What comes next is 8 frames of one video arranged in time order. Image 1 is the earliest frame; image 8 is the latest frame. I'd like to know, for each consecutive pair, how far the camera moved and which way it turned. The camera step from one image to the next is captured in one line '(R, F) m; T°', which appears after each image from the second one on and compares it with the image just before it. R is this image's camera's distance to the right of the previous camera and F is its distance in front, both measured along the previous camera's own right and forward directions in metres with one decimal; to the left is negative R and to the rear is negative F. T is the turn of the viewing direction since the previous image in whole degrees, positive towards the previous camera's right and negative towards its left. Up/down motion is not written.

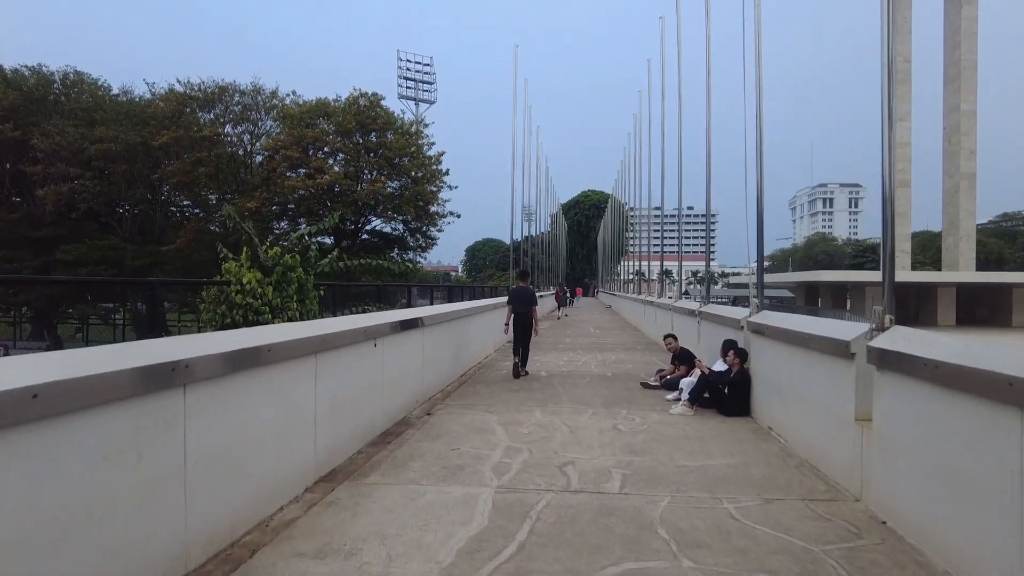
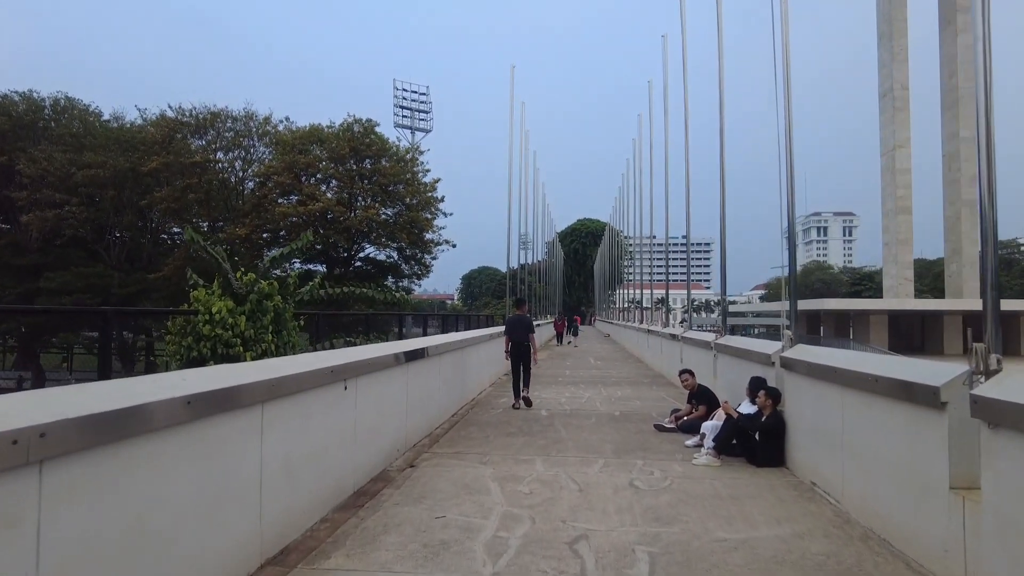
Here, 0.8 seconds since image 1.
(0.0, +1.0) m; 0°
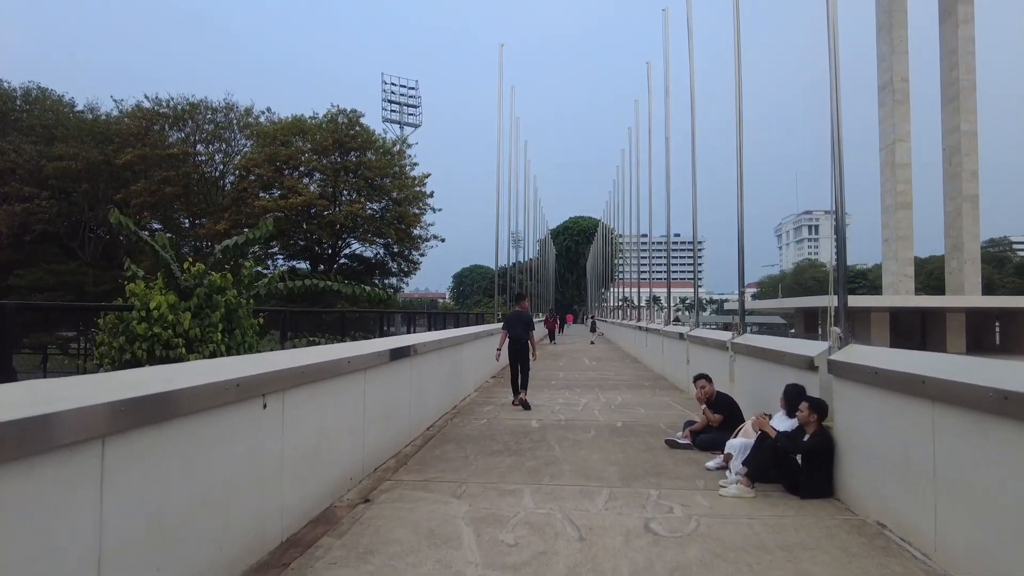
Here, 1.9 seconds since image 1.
(+0.1, +1.4) m; +1°
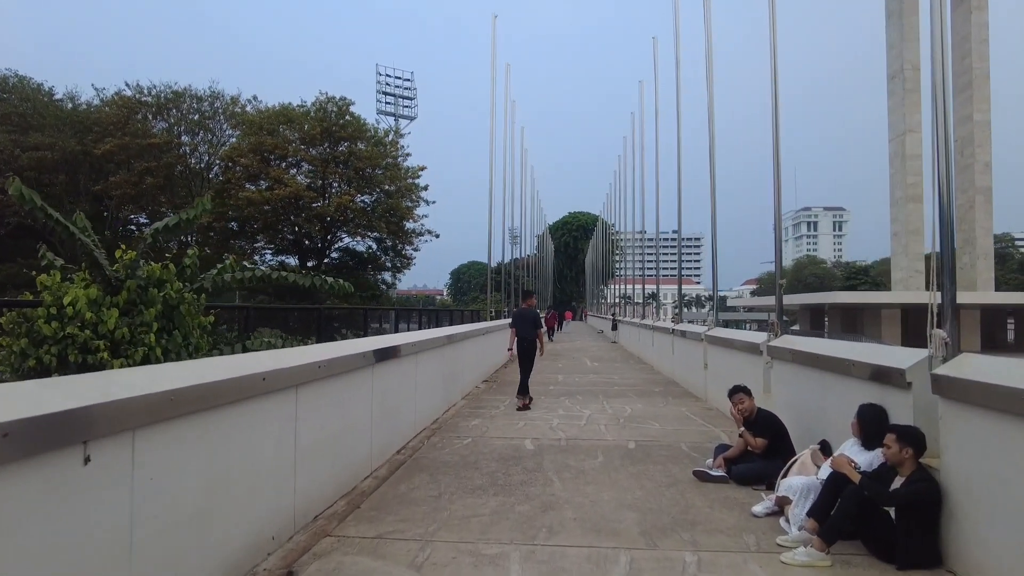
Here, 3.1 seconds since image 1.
(+0.1, +1.5) m; 0°
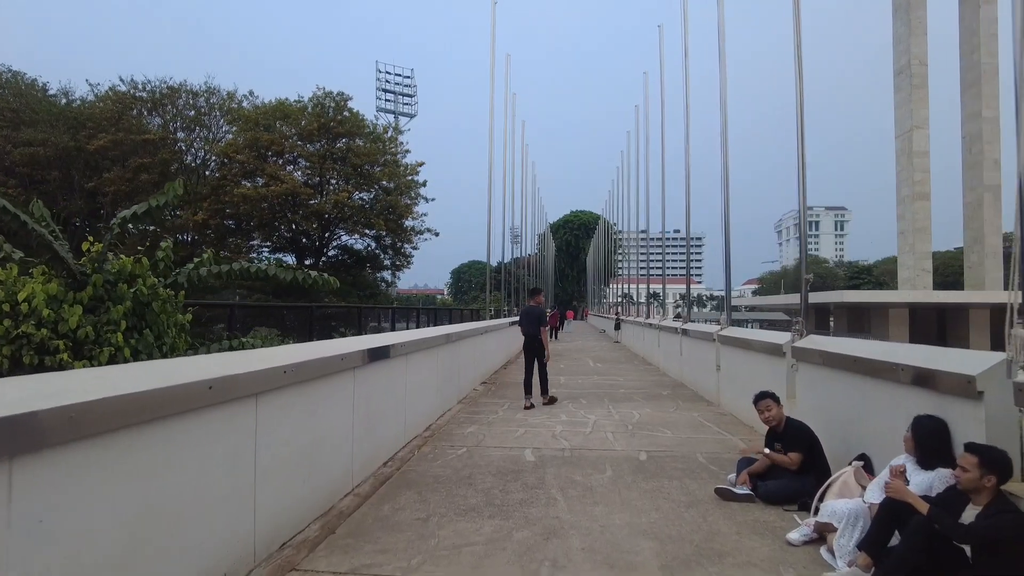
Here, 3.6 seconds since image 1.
(0.0, +0.6) m; 0°
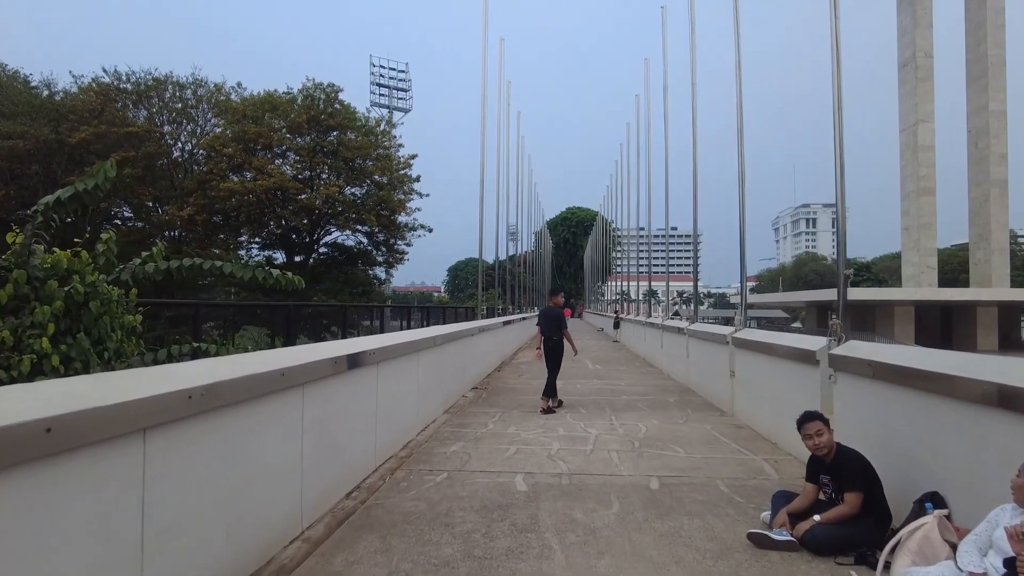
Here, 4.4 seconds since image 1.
(+0.1, +1.0) m; 0°
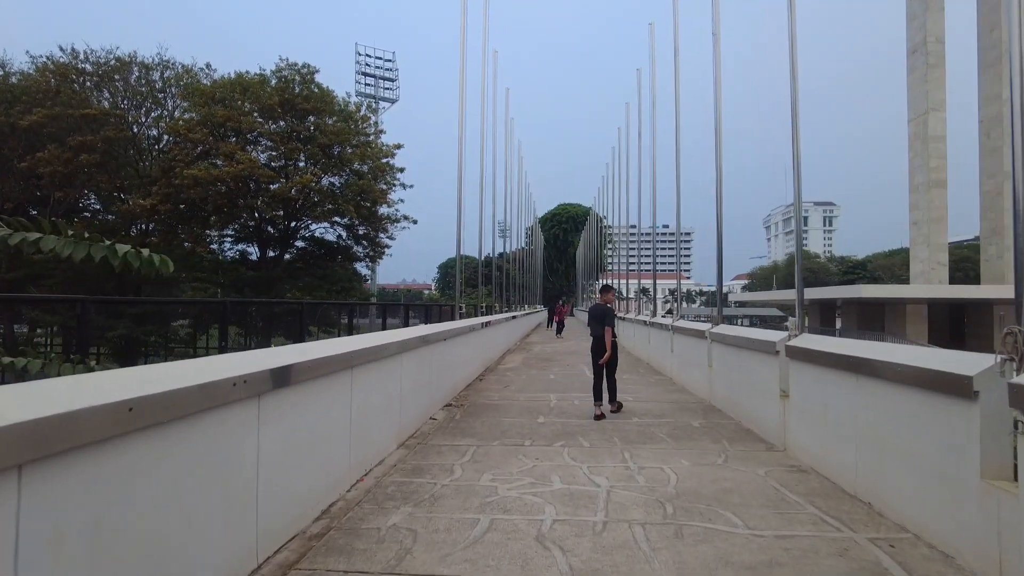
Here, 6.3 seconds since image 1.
(+0.1, +2.3) m; +1°
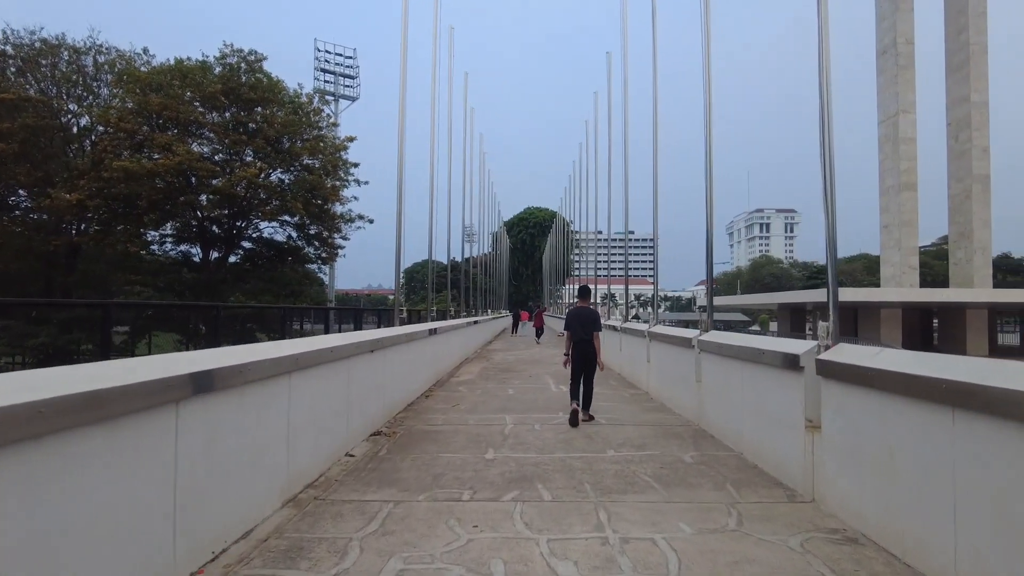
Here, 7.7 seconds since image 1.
(+0.3, +1.8) m; +3°
